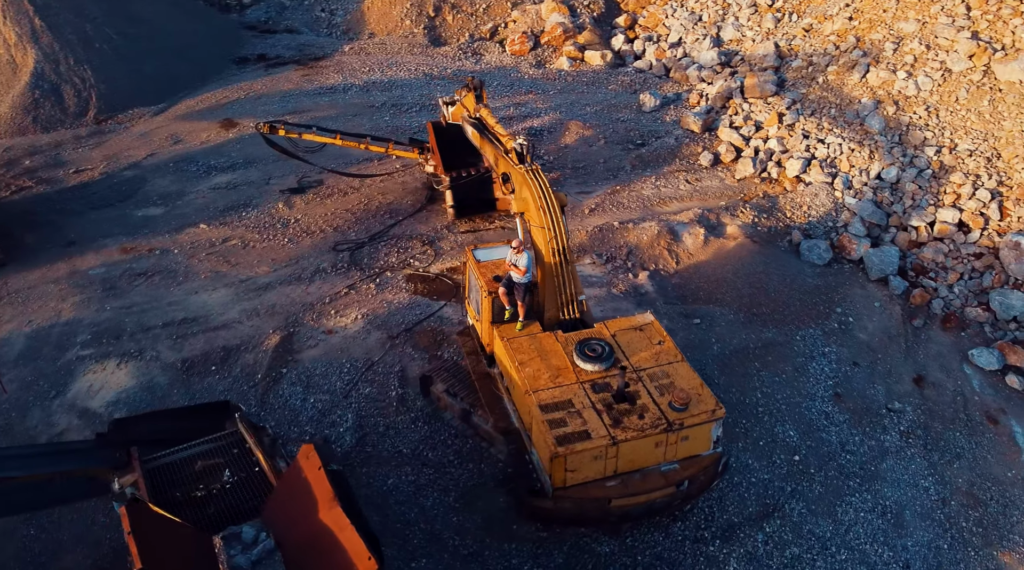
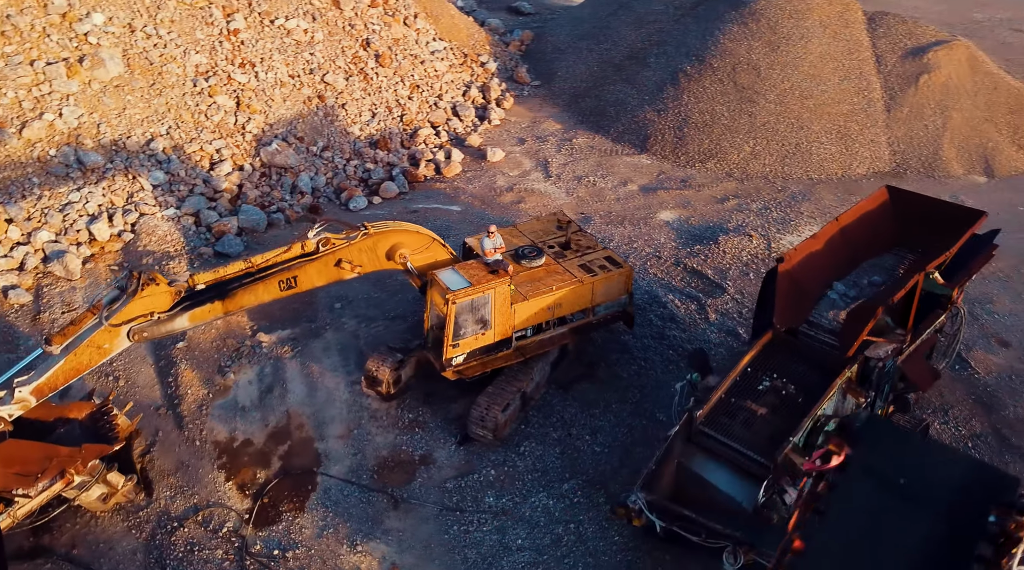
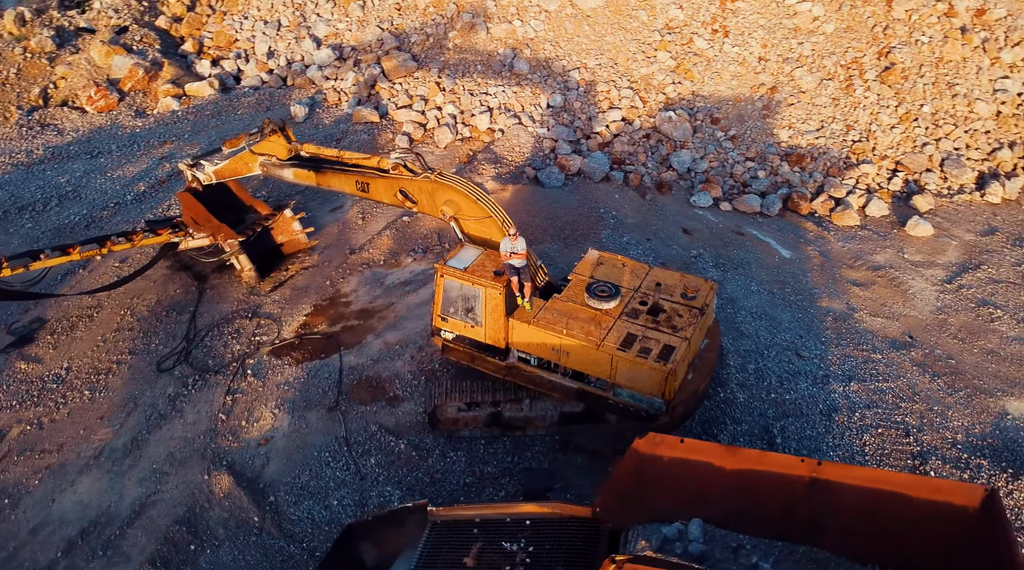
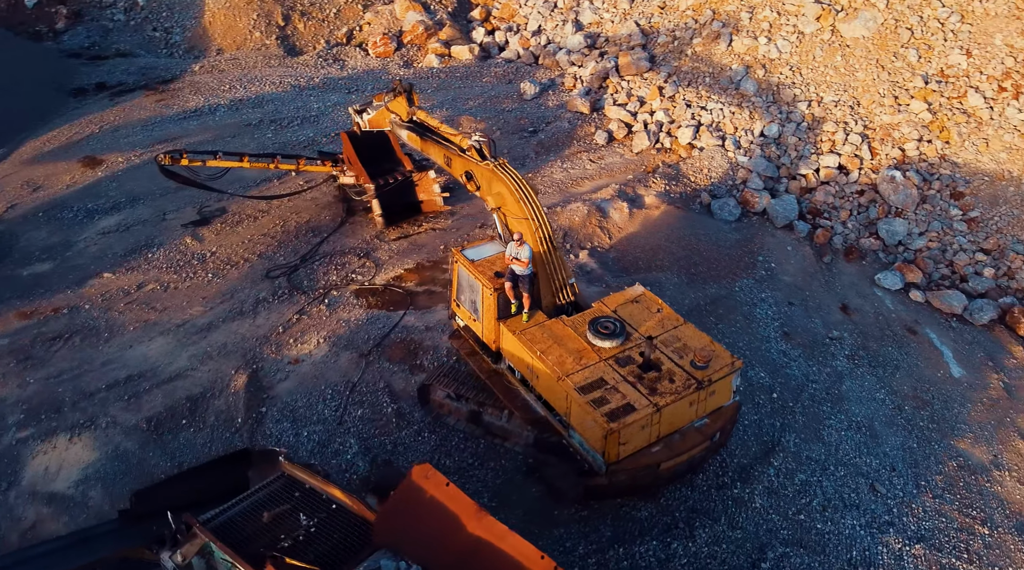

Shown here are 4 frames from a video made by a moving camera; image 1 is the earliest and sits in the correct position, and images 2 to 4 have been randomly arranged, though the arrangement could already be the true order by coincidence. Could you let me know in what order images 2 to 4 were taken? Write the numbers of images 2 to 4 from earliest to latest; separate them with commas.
4, 3, 2
